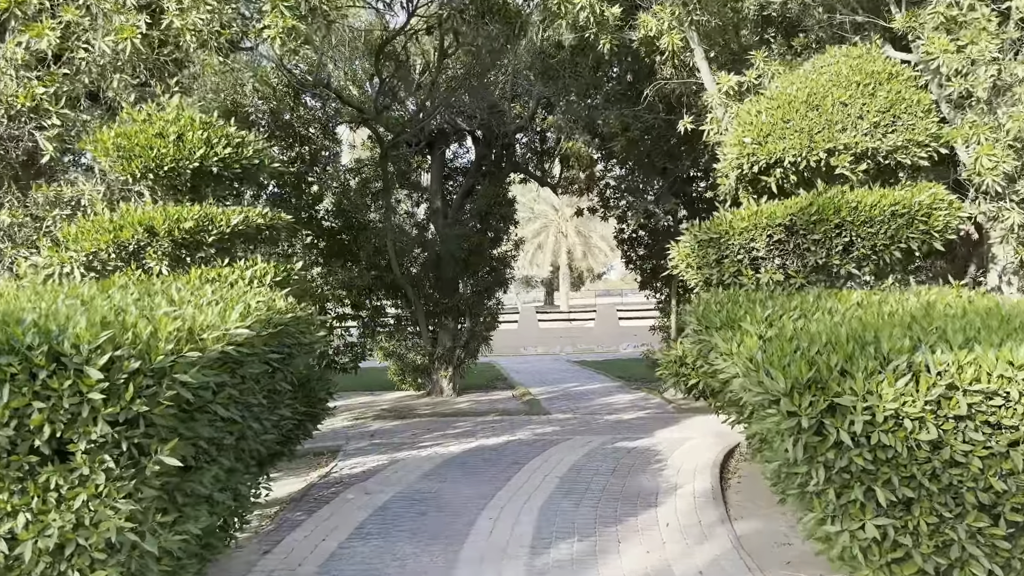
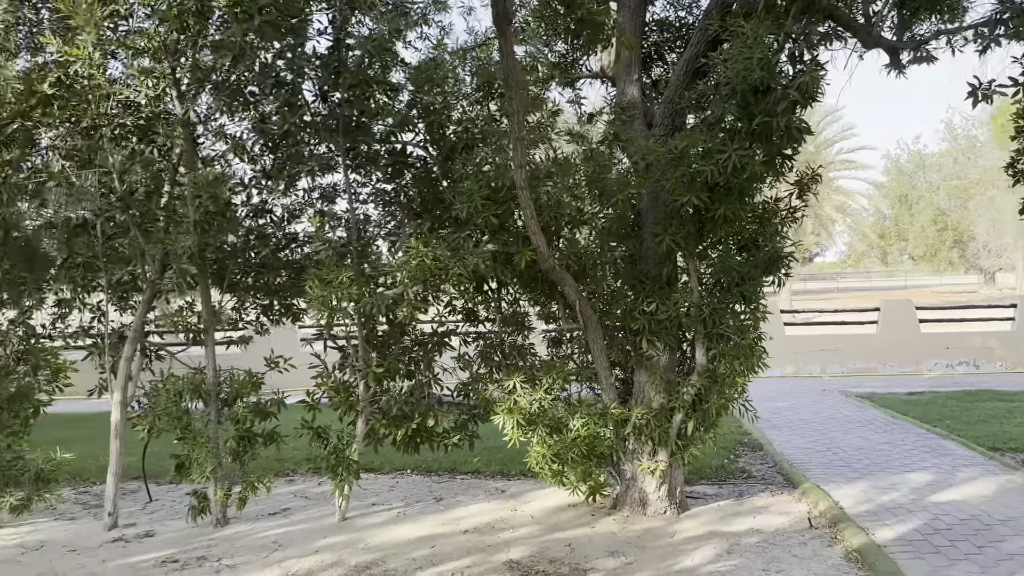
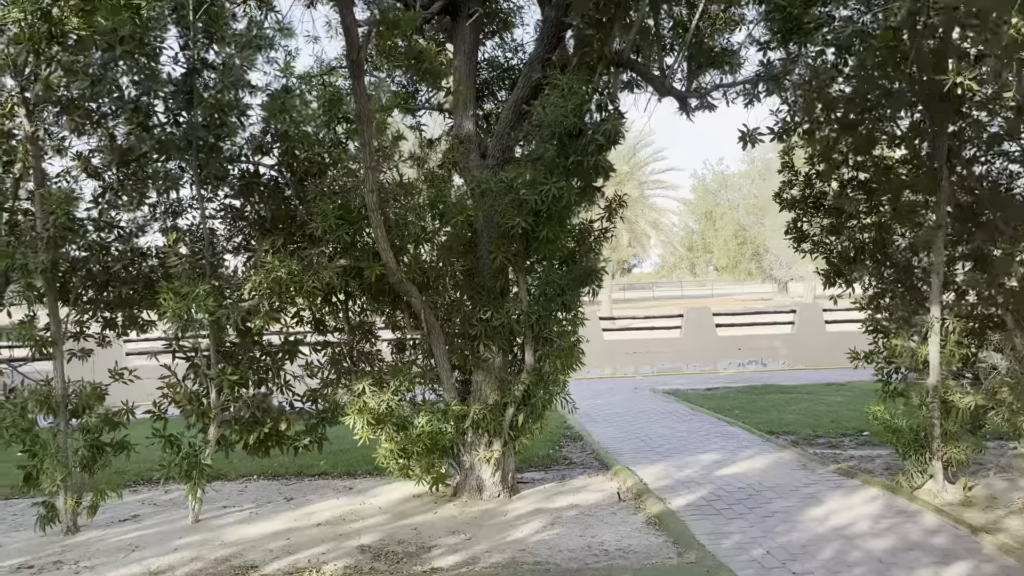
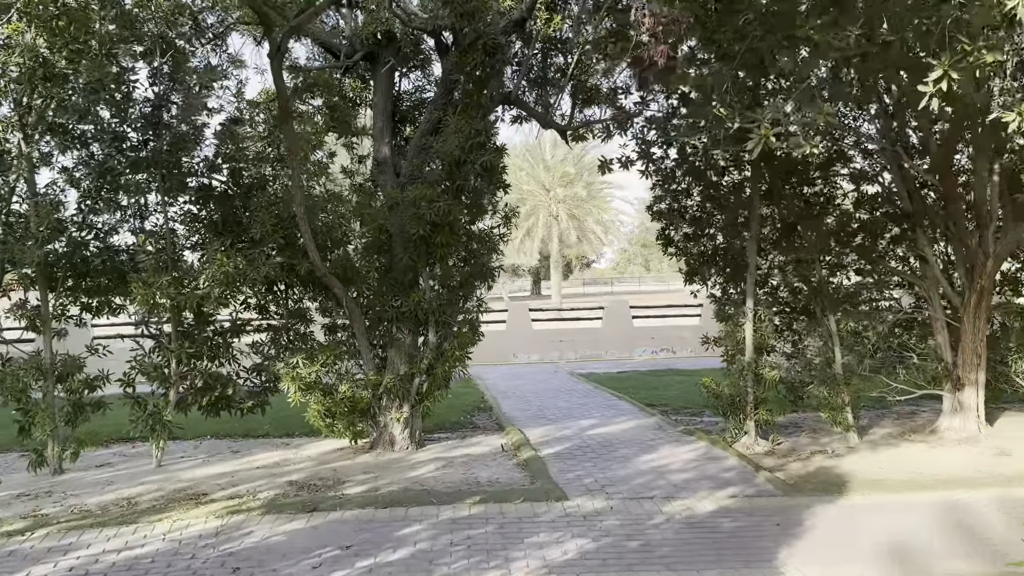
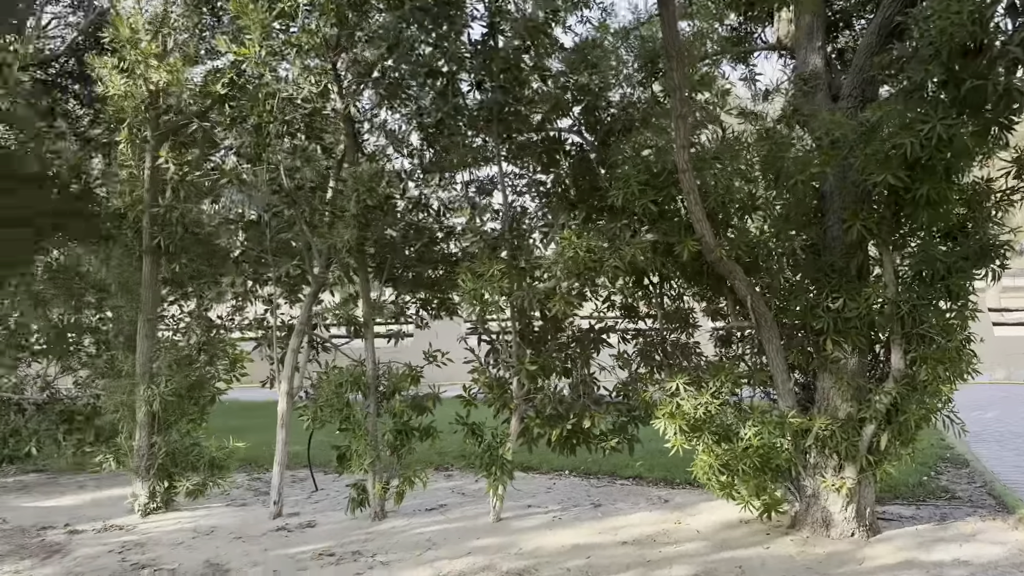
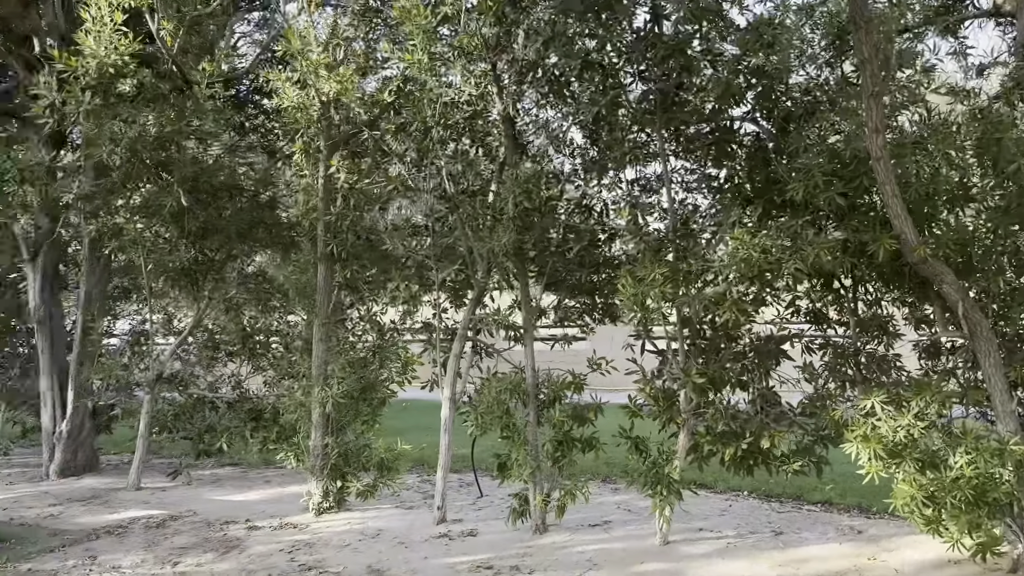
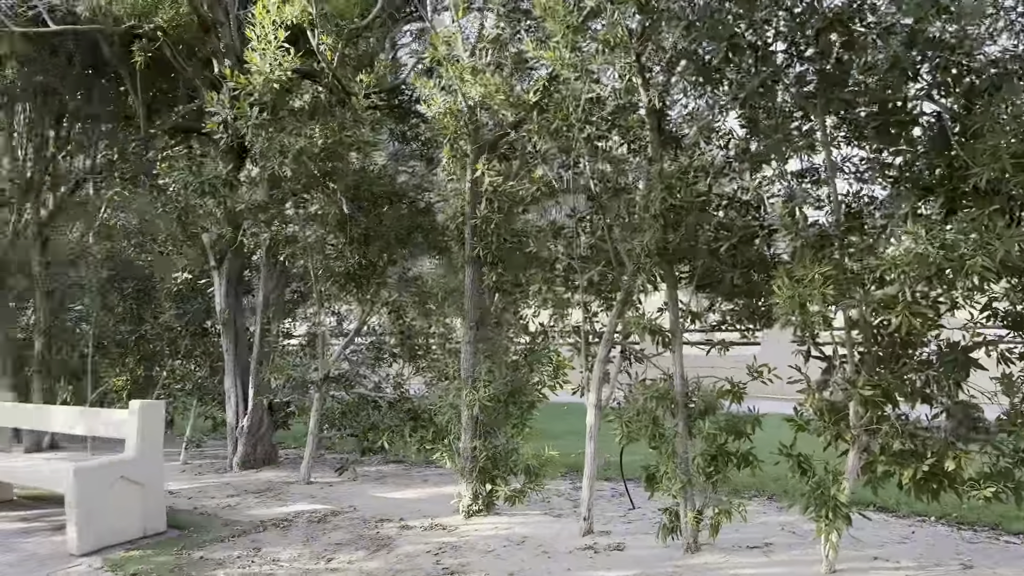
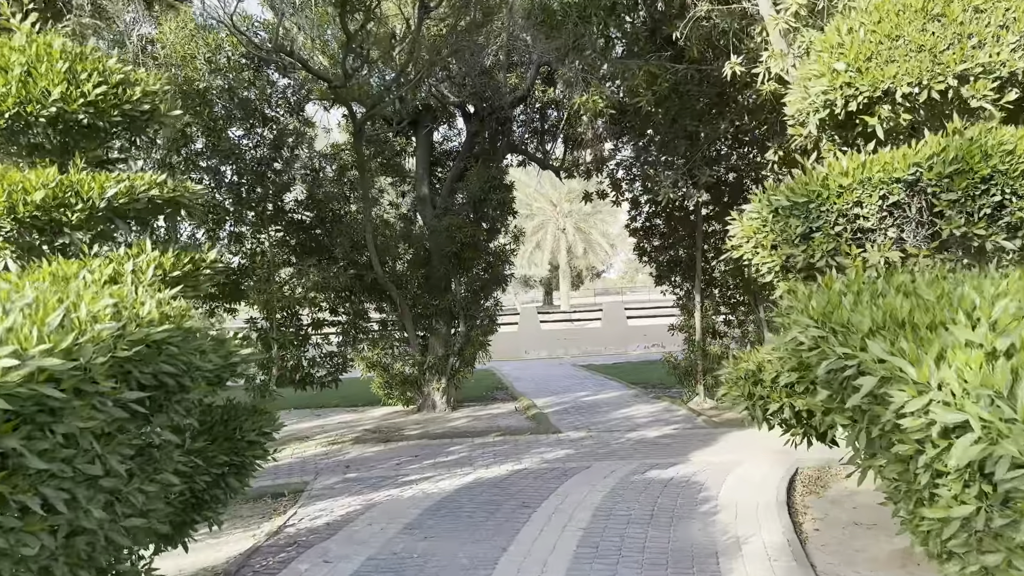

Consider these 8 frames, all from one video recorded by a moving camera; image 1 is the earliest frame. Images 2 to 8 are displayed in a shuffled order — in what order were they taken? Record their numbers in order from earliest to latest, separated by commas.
8, 4, 3, 2, 5, 6, 7
